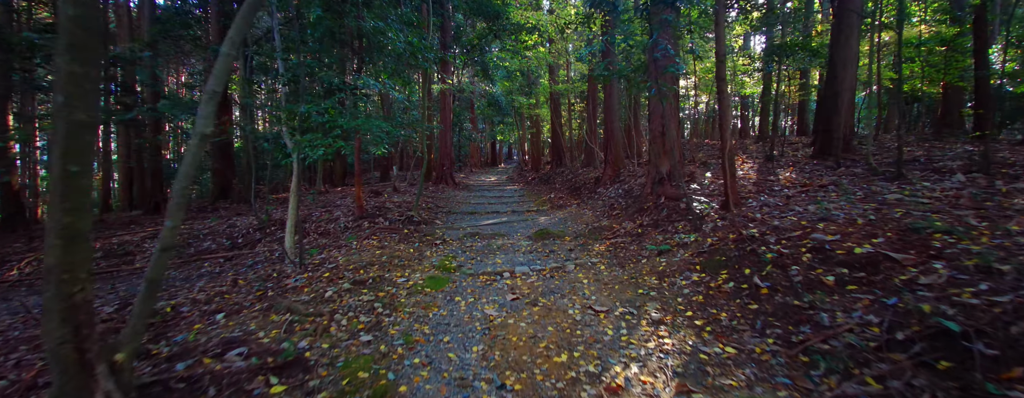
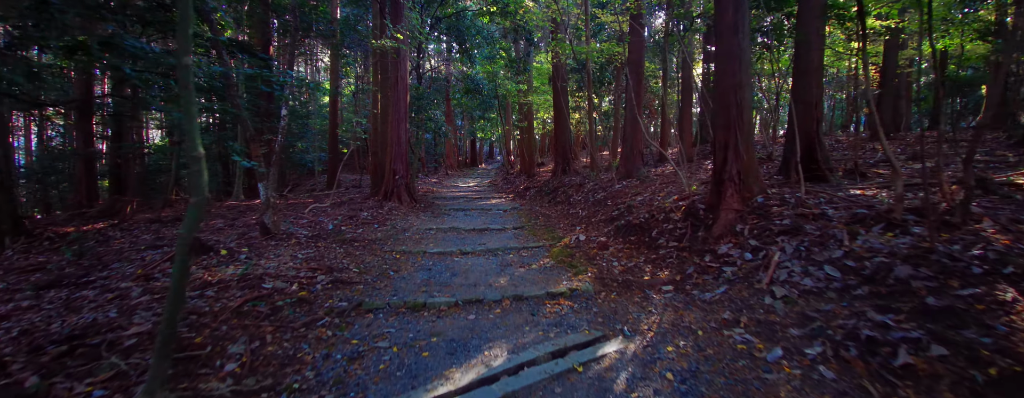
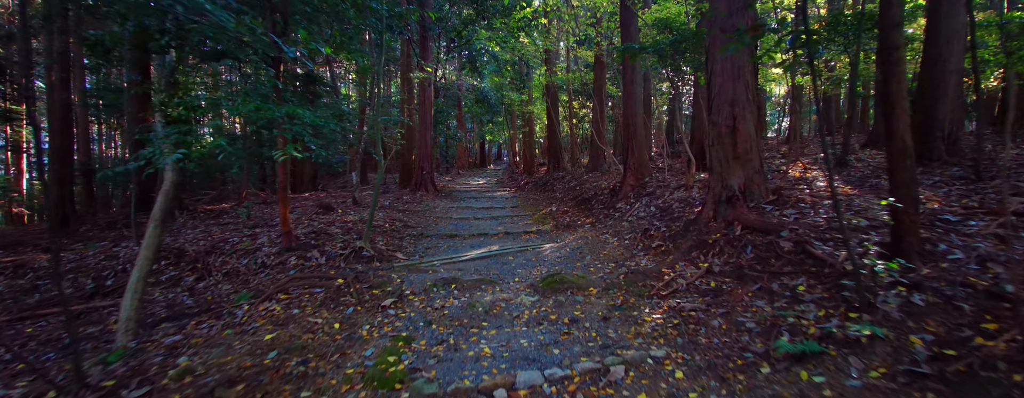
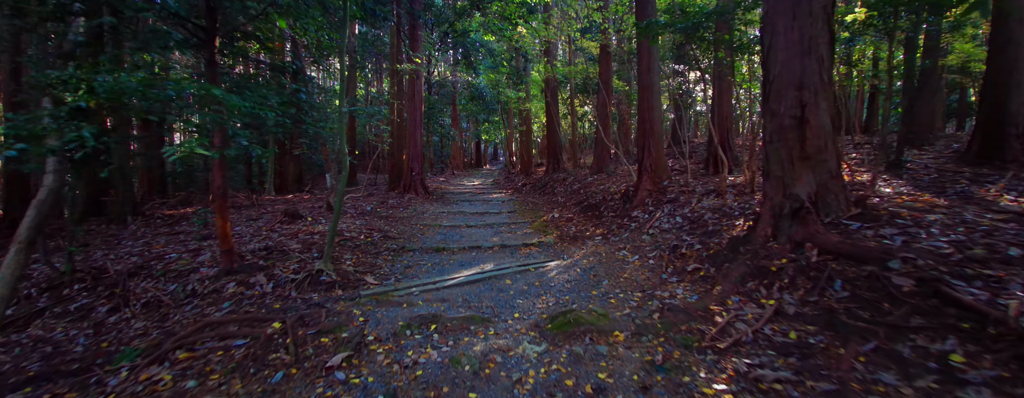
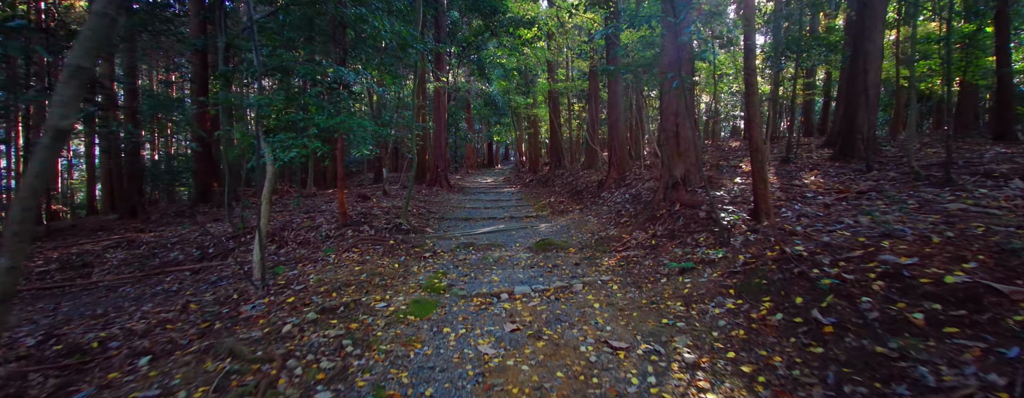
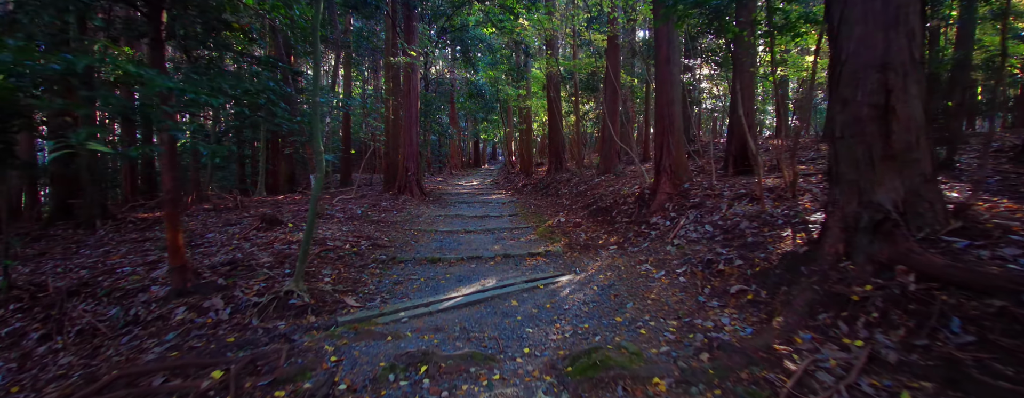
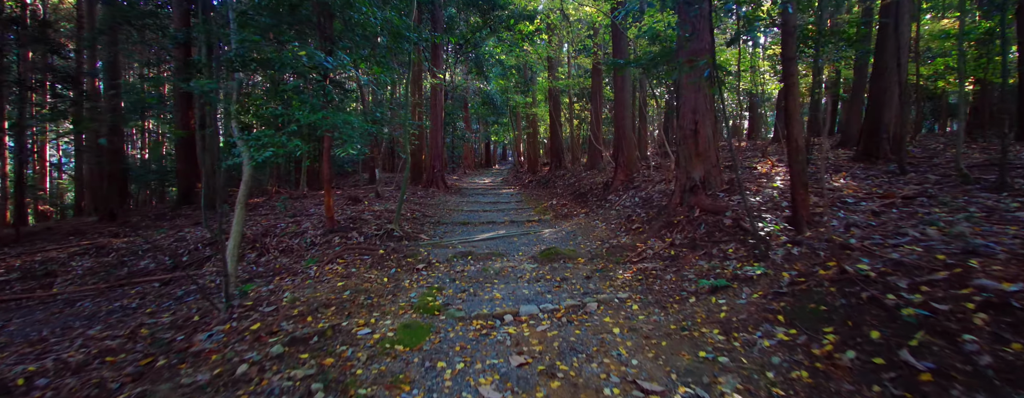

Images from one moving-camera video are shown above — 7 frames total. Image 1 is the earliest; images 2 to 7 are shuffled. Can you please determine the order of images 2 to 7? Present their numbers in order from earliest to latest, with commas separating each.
5, 7, 3, 4, 6, 2
